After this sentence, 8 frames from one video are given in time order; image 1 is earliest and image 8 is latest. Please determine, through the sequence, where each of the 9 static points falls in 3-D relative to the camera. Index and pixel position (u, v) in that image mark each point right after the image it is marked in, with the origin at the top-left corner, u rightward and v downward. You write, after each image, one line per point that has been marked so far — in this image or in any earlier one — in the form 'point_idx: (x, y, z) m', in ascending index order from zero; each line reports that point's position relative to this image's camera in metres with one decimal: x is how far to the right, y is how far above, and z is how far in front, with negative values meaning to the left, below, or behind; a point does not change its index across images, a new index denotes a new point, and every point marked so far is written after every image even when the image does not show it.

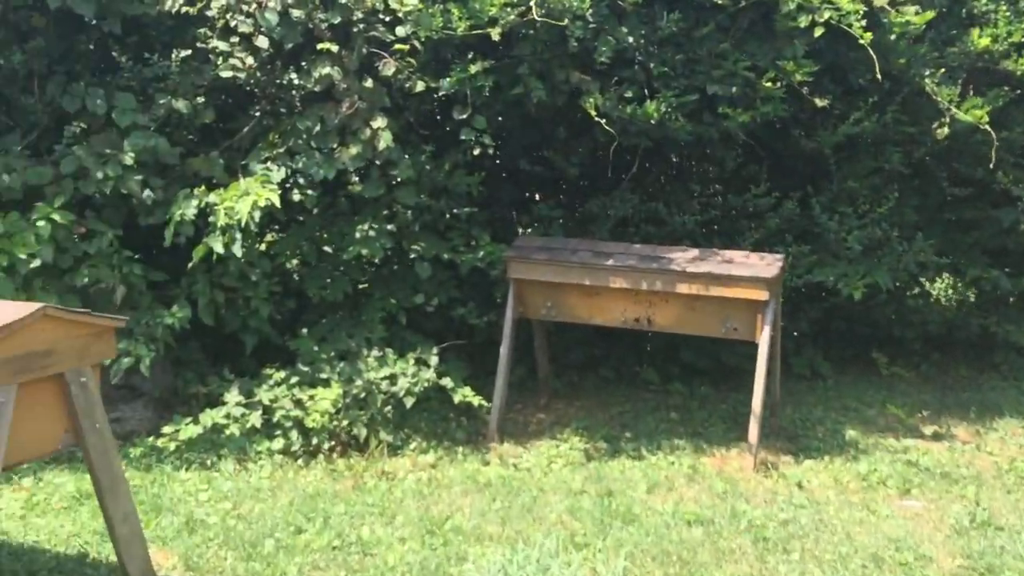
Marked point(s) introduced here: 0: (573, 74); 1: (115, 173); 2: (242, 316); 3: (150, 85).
0: (+0.4, +1.2, +5.8) m
1: (-2.2, +0.6, +5.5) m
2: (-1.6, -0.2, +6.1) m
3: (-2.2, +1.2, +5.9) m
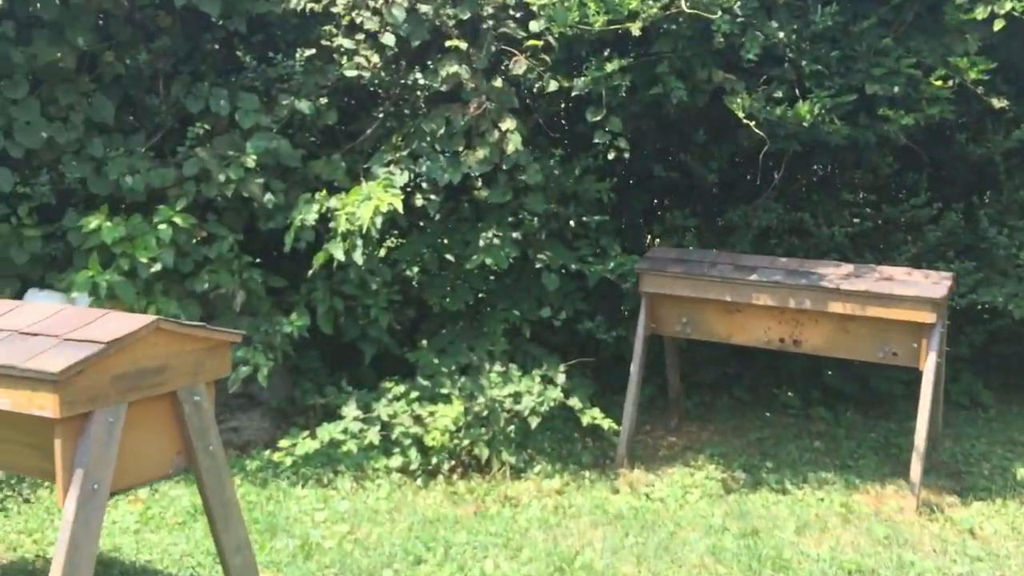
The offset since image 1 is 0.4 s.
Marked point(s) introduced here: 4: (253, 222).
0: (+1.1, +1.2, +5.4) m
1: (-1.5, +0.6, +5.4) m
2: (-0.9, -0.2, +5.8) m
3: (-1.4, +1.2, +5.8) m
4: (-1.5, +0.4, +5.9) m
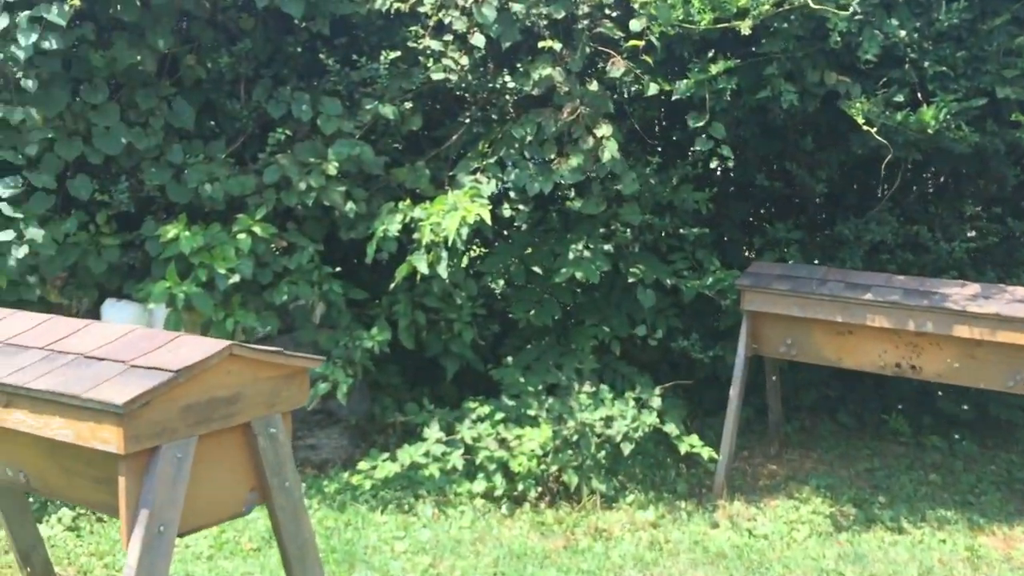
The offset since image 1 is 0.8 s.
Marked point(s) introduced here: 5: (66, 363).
0: (+1.6, +1.1, +5.0) m
1: (-1.0, +0.5, +5.2) m
2: (-0.4, -0.3, +5.6) m
3: (-0.9, +1.1, +5.5) m
4: (-1.0, +0.3, +5.7) m
5: (-1.2, -0.2, +2.7) m
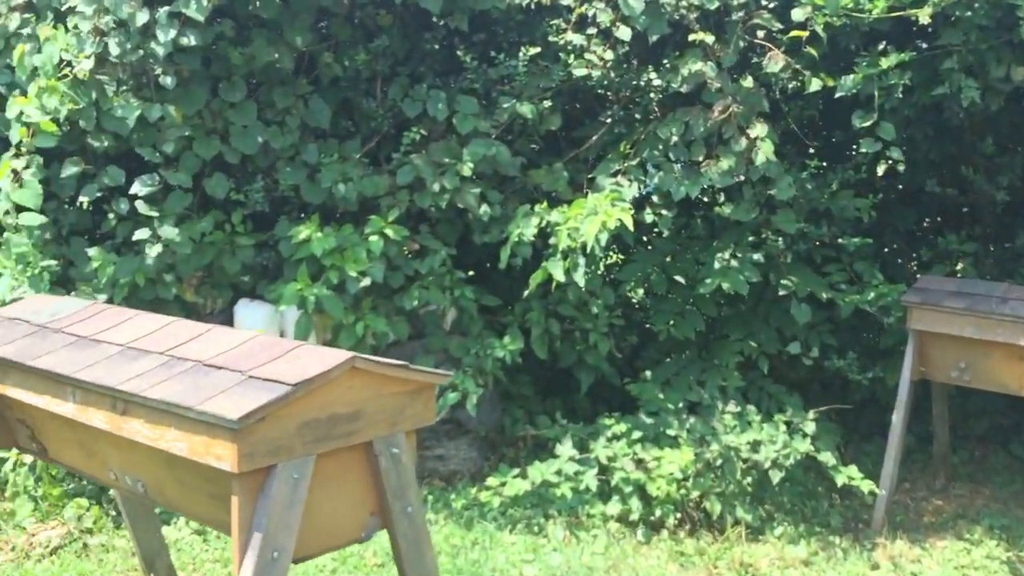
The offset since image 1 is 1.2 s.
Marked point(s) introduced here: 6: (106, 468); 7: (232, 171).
0: (+2.3, +1.0, +4.4) m
1: (-0.3, +0.5, +5.0) m
2: (+0.4, -0.3, +5.3) m
3: (-0.1, +1.1, +5.3) m
4: (-0.2, +0.3, +5.5) m
5: (-0.8, -0.2, +2.5) m
6: (-1.2, -0.5, +2.9) m
7: (-1.4, +0.6, +5.2) m
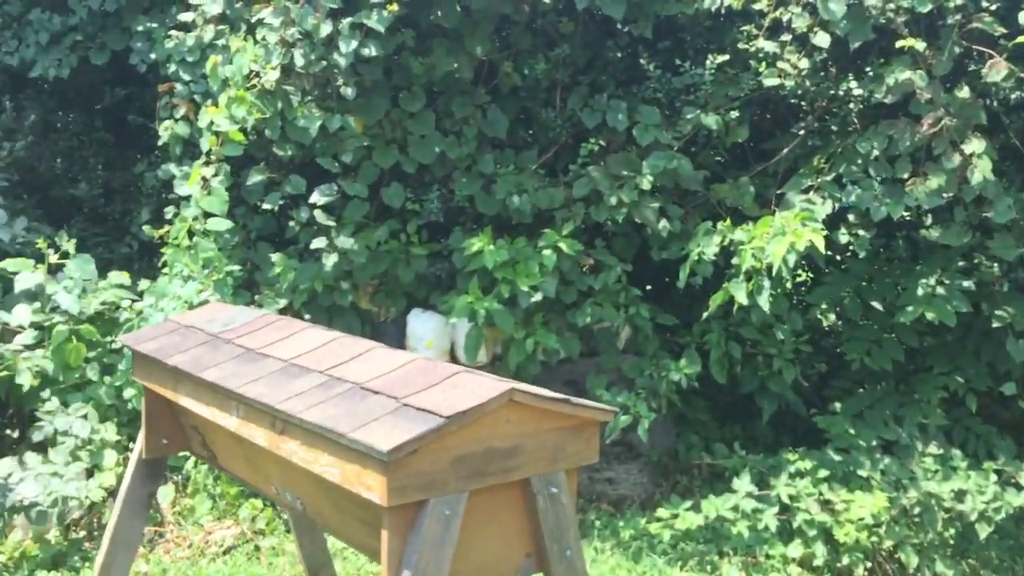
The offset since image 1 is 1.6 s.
0: (+3.0, +0.8, +3.8) m
1: (+0.6, +0.4, +4.7) m
2: (+1.2, -0.4, +5.0) m
3: (+0.8, +1.0, +5.1) m
4: (+0.7, +0.2, +5.3) m
5: (-0.4, -0.3, +2.4) m
6: (-0.7, -0.6, +2.9) m
7: (-0.5, +0.6, +5.1) m
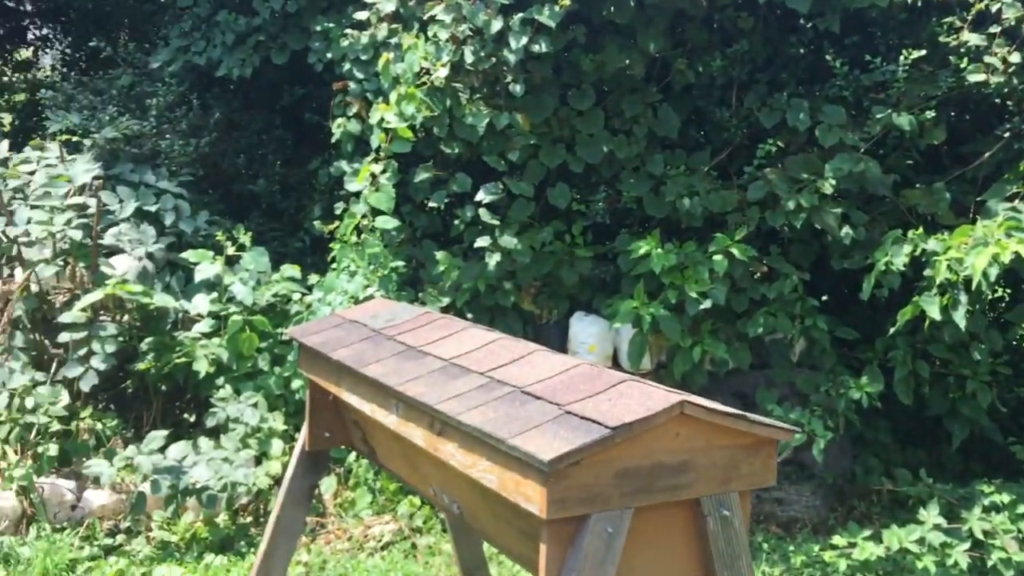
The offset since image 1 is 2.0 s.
0: (+3.6, +0.7, +3.1) m
1: (+1.3, +0.4, +4.5) m
2: (+2.0, -0.5, +4.6) m
3: (+1.7, +0.9, +4.7) m
4: (+1.5, +0.1, +5.0) m
5: (0.0, -0.3, +2.4) m
6: (-0.2, -0.6, +2.8) m
7: (+0.3, +0.5, +5.0) m
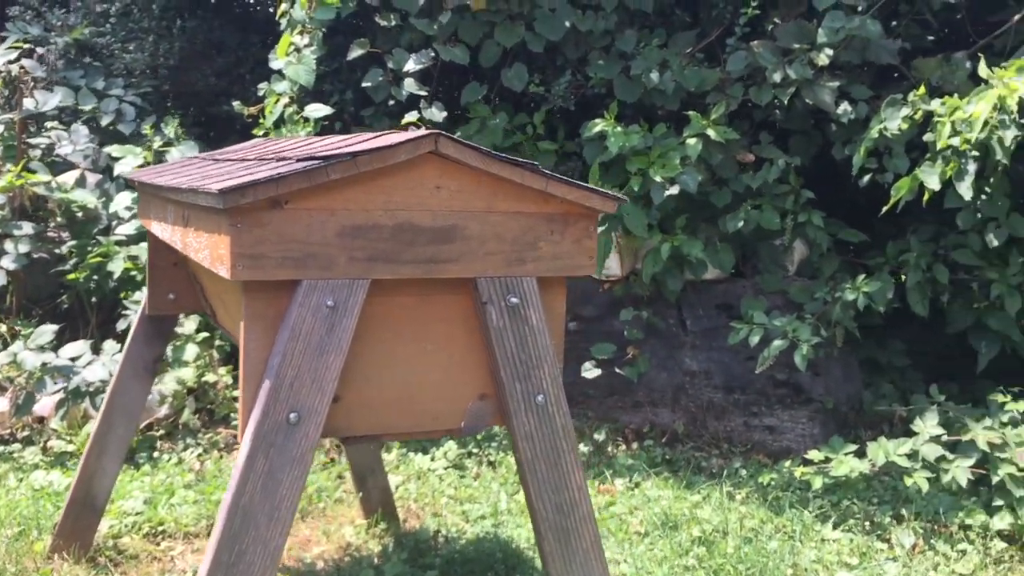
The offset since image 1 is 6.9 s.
0: (+3.2, +1.1, +2.3) m
1: (+1.1, +0.8, +3.8) m
2: (+1.7, -0.1, +3.8) m
3: (+1.5, +1.4, +4.1) m
4: (+1.3, +0.6, +4.3) m
5: (-0.5, +0.2, +1.8) m
6: (-0.6, -0.1, +2.3) m
7: (+0.1, +1.0, +4.5) m
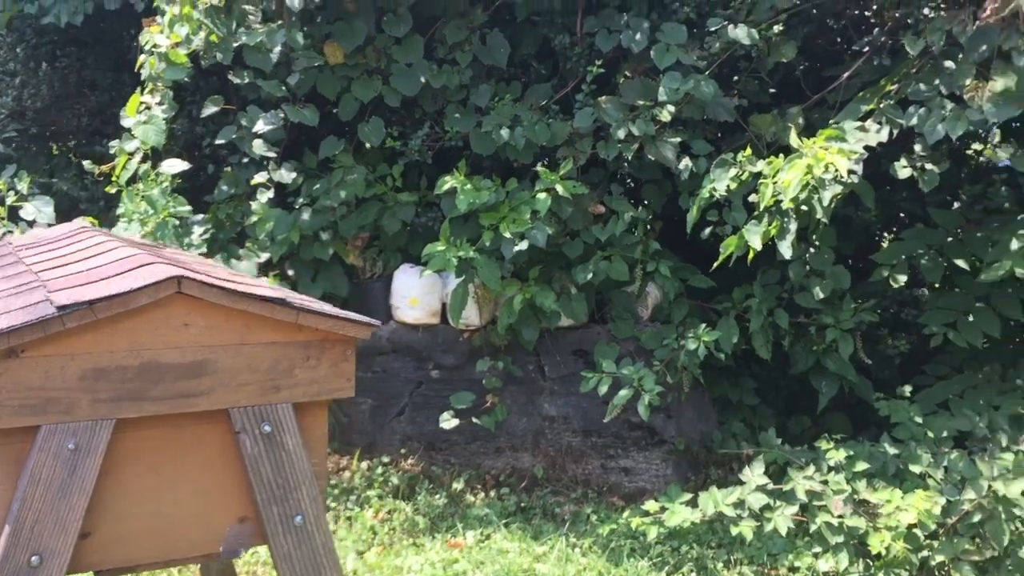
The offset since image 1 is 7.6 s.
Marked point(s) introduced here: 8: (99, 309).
0: (+2.7, +1.0, +2.6) m
1: (+0.5, +0.6, +3.9) m
2: (+1.2, -0.3, +4.0) m
3: (+0.8, +1.2, +4.2) m
4: (+0.7, +0.4, +4.4) m
5: (-0.9, 0.0, +1.8) m
6: (-1.1, -0.3, +2.3) m
7: (-0.5, +0.8, +4.5) m
8: (-0.6, 0.0, +1.5) m
